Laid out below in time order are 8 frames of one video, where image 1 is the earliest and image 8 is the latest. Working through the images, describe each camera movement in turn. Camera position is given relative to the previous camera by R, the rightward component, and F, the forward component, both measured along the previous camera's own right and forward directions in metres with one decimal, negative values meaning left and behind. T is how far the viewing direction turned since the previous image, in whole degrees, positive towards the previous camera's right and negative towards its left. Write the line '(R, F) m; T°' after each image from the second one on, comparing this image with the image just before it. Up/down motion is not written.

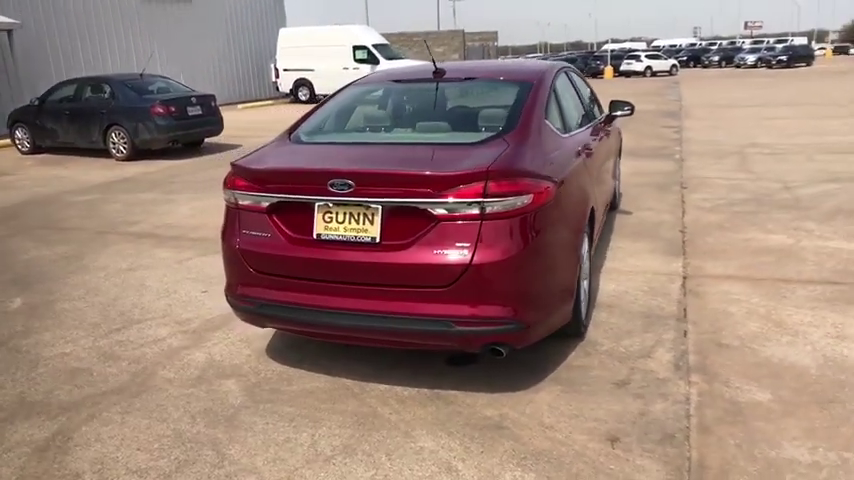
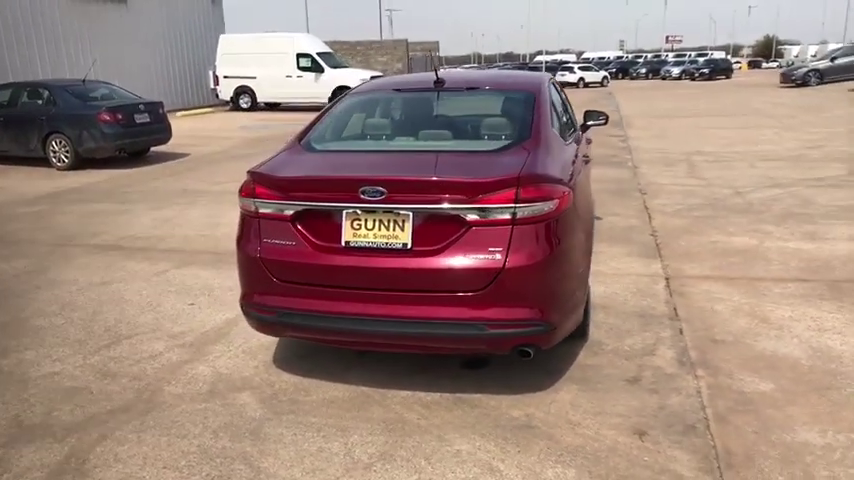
(-0.5, 0.0) m; +6°
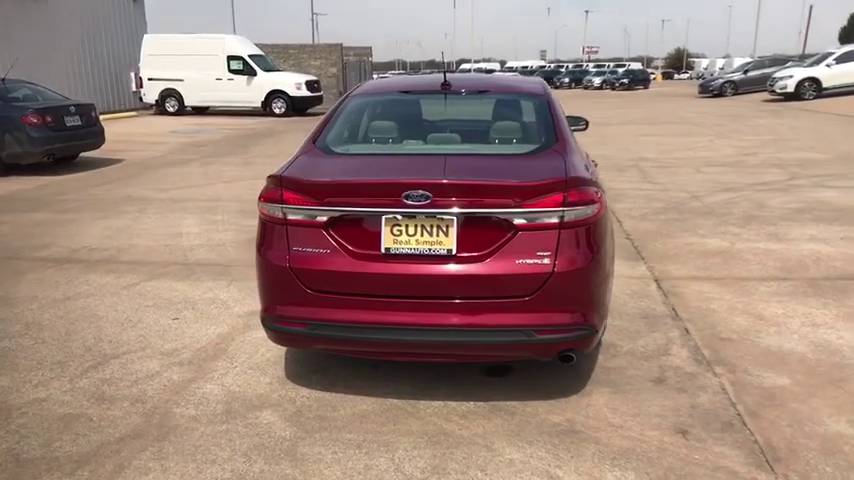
(-0.6, +0.1) m; +7°
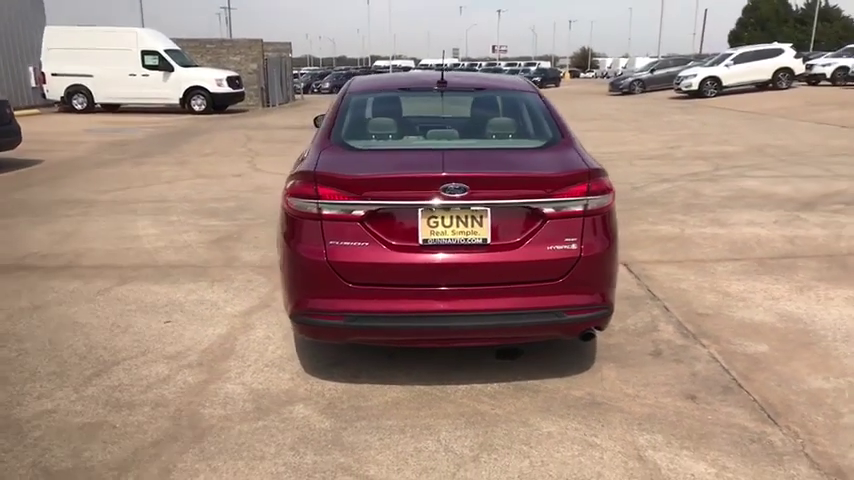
(-0.6, -0.1) m; +8°
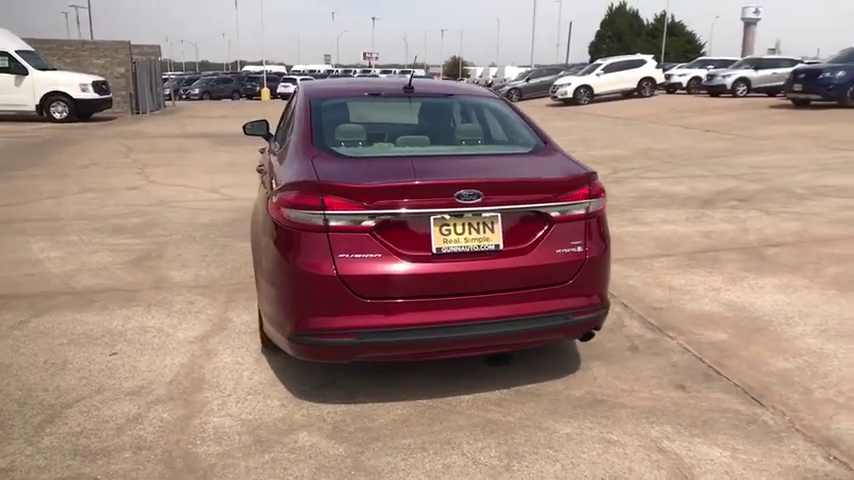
(-0.7, +0.2) m; +11°
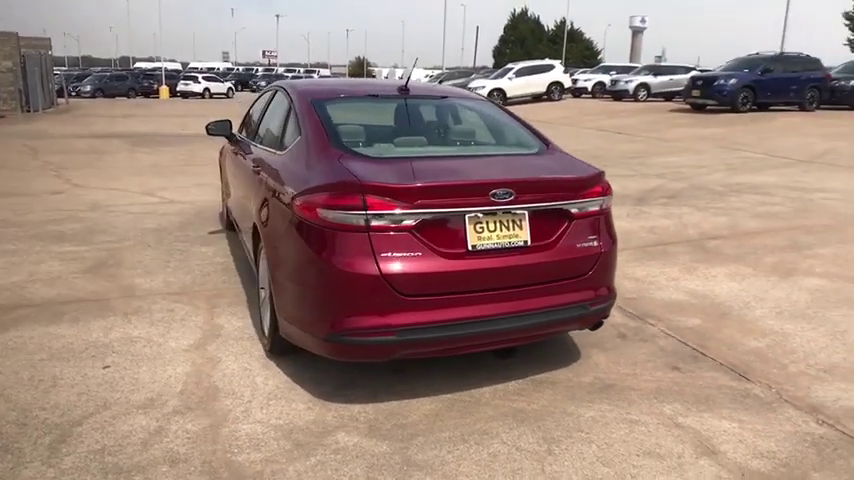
(-0.7, 0.0) m; +9°
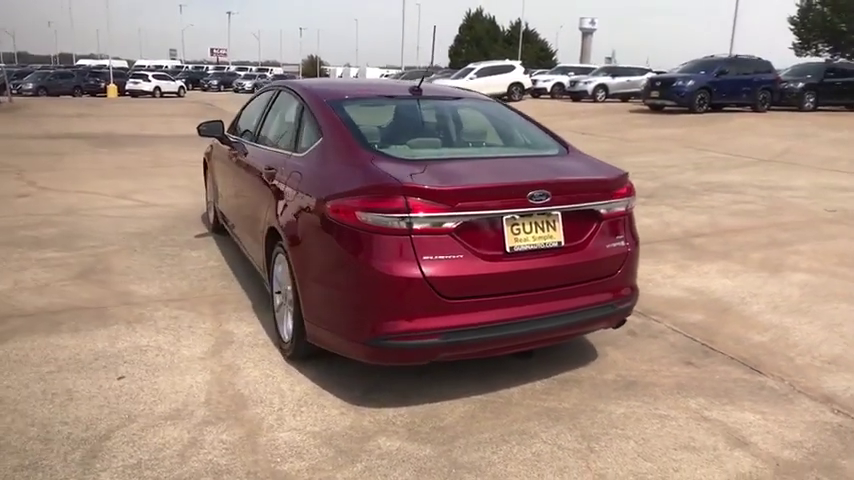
(-0.4, 0.0) m; +4°
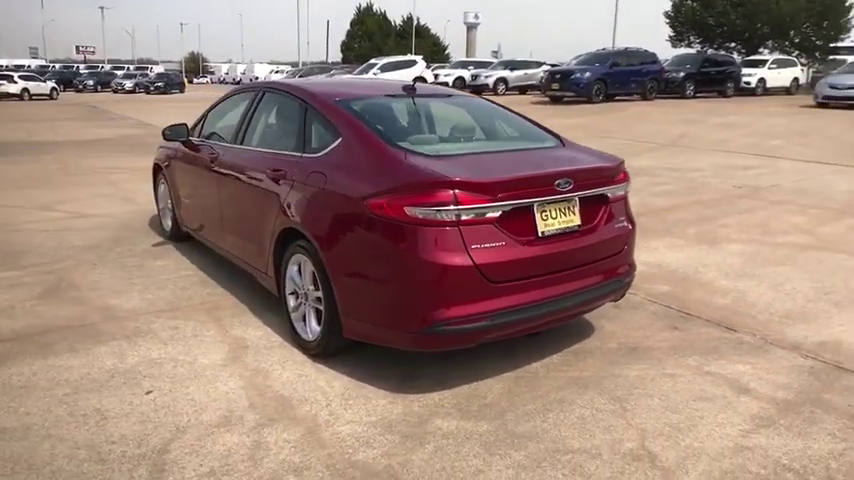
(-0.8, -0.1) m; +10°
